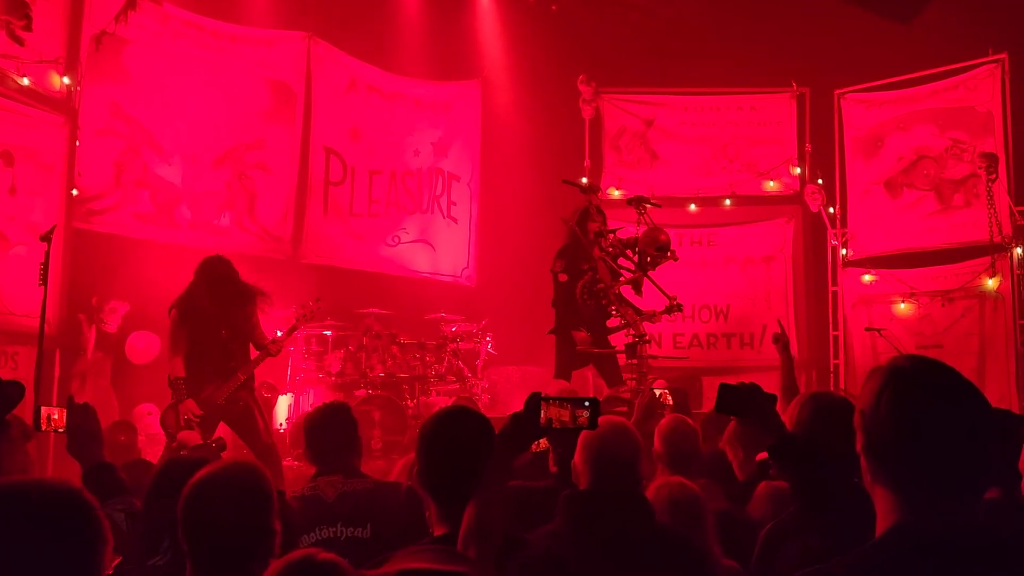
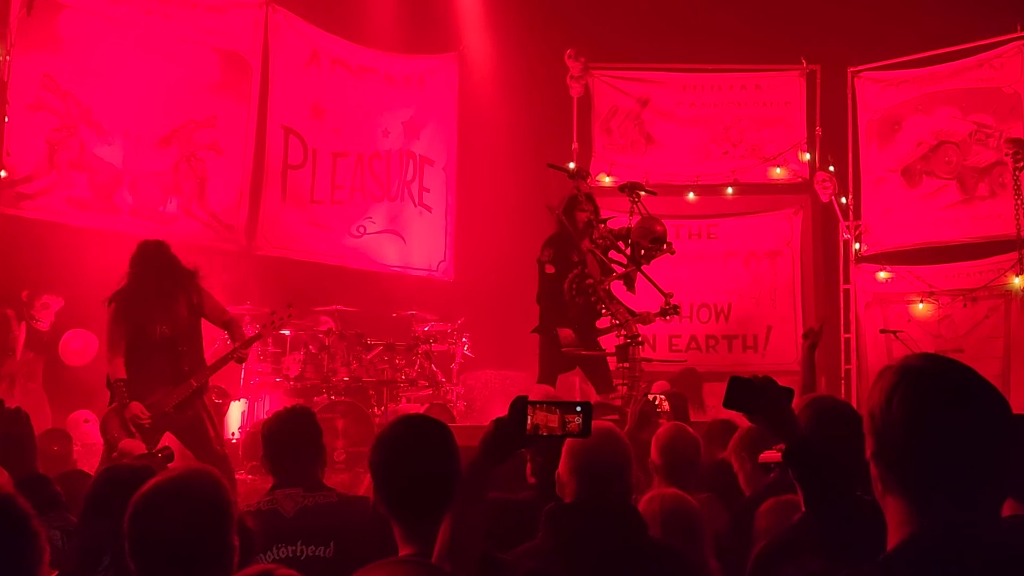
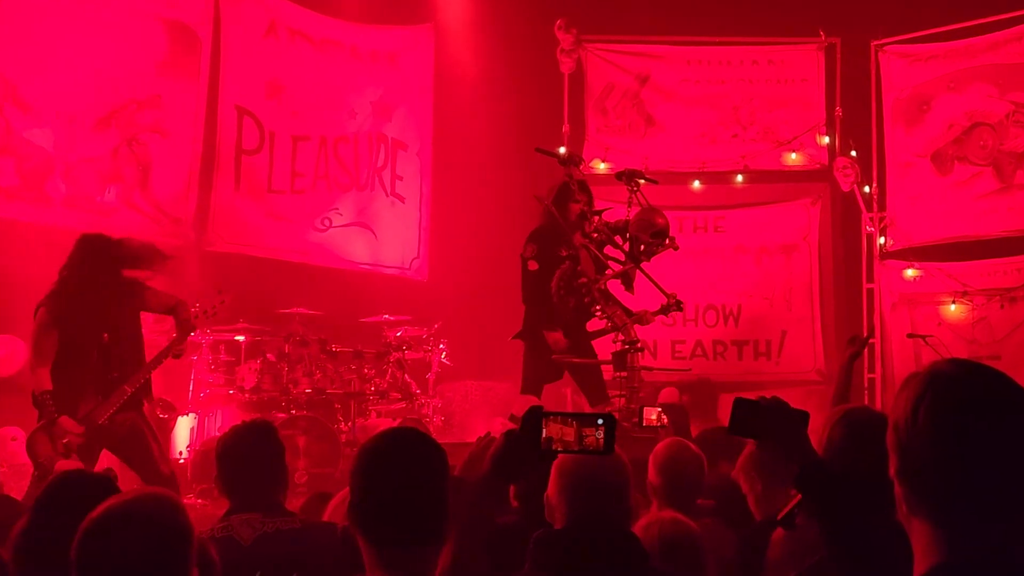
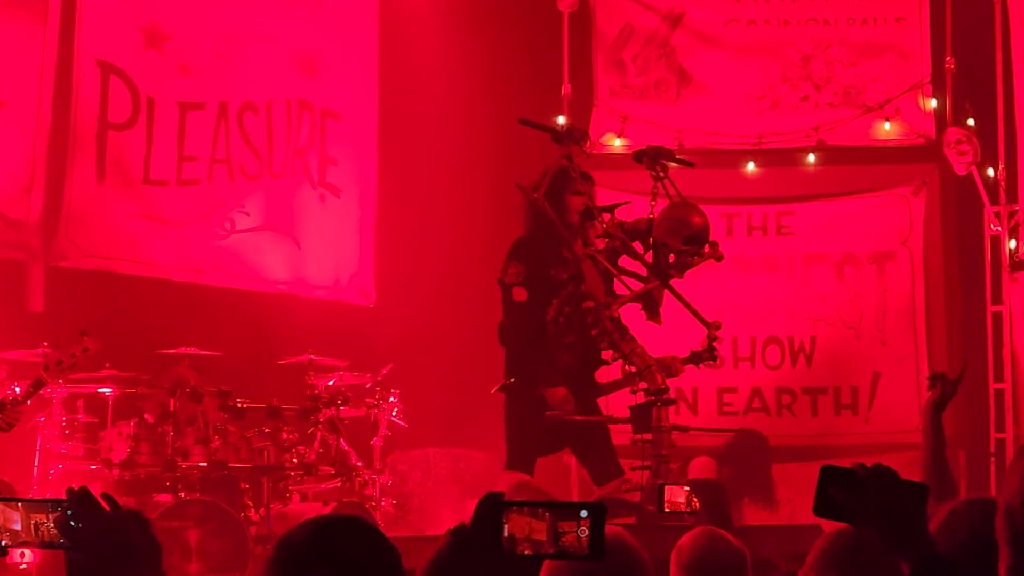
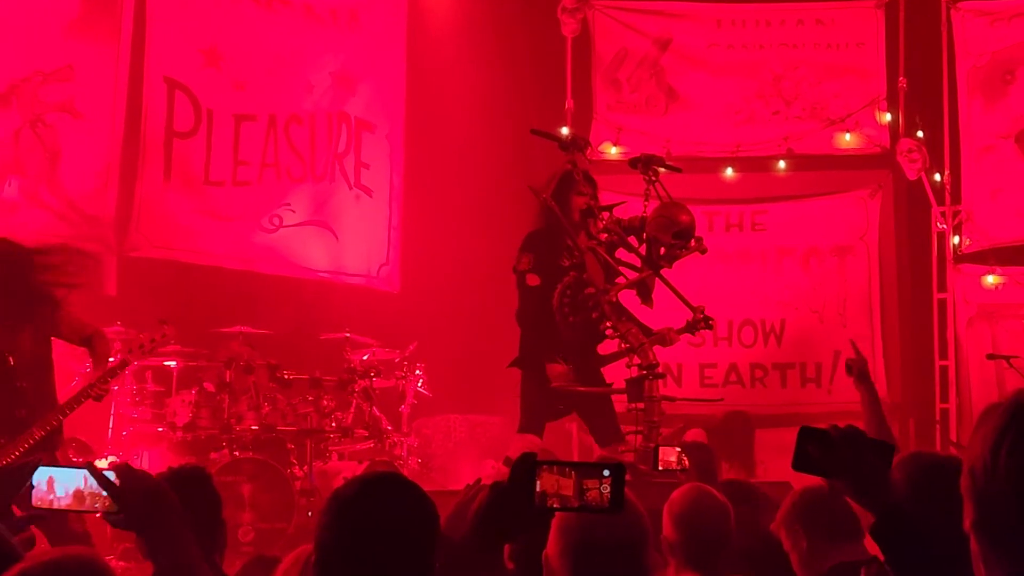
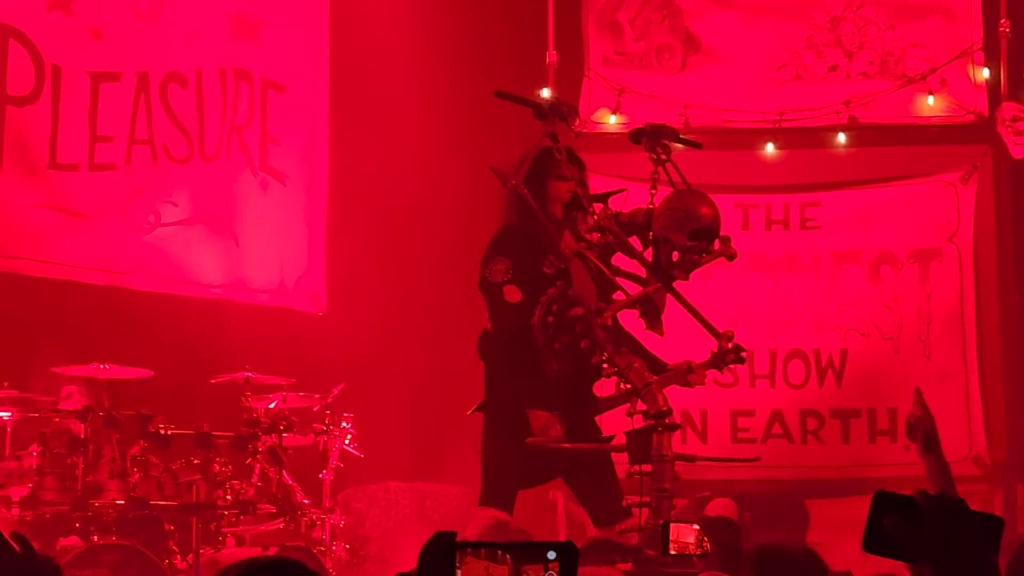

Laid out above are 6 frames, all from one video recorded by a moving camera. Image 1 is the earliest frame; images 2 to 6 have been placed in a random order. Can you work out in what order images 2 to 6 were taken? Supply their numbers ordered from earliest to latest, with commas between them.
2, 3, 5, 4, 6
